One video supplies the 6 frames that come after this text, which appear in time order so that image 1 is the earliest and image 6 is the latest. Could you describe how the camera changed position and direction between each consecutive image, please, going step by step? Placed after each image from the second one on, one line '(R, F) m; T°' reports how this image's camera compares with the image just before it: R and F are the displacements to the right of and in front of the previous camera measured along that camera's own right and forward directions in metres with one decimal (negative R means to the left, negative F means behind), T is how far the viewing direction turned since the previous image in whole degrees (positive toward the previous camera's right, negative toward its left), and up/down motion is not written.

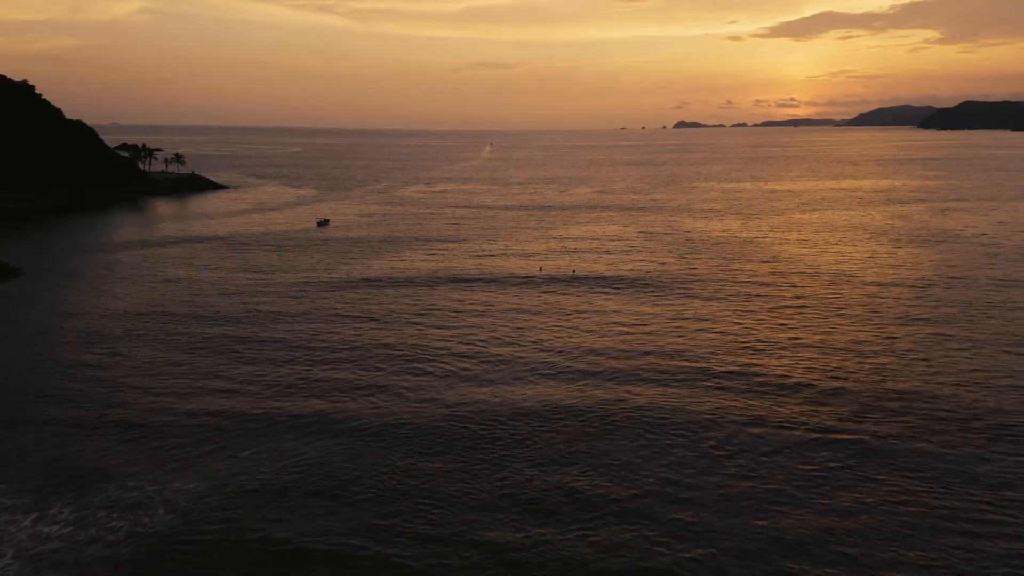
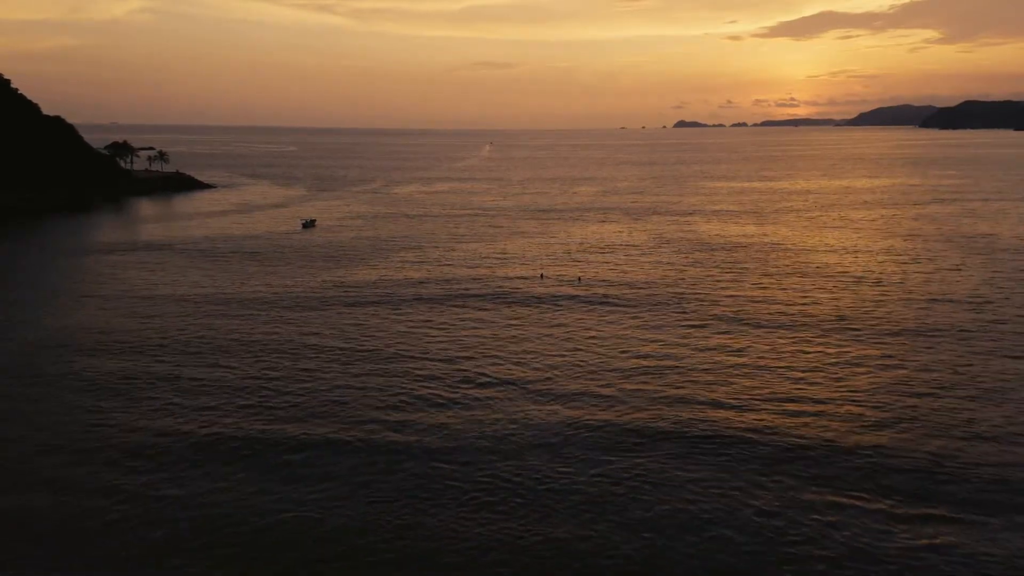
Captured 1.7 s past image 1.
(+0.3, +6.1) m; 0°
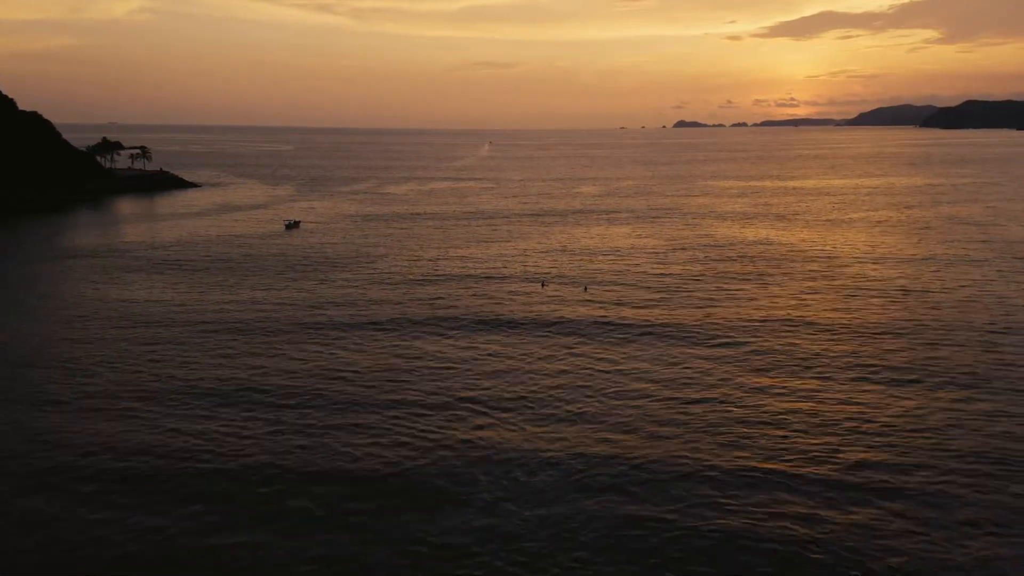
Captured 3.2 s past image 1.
(+0.2, +6.2) m; 0°
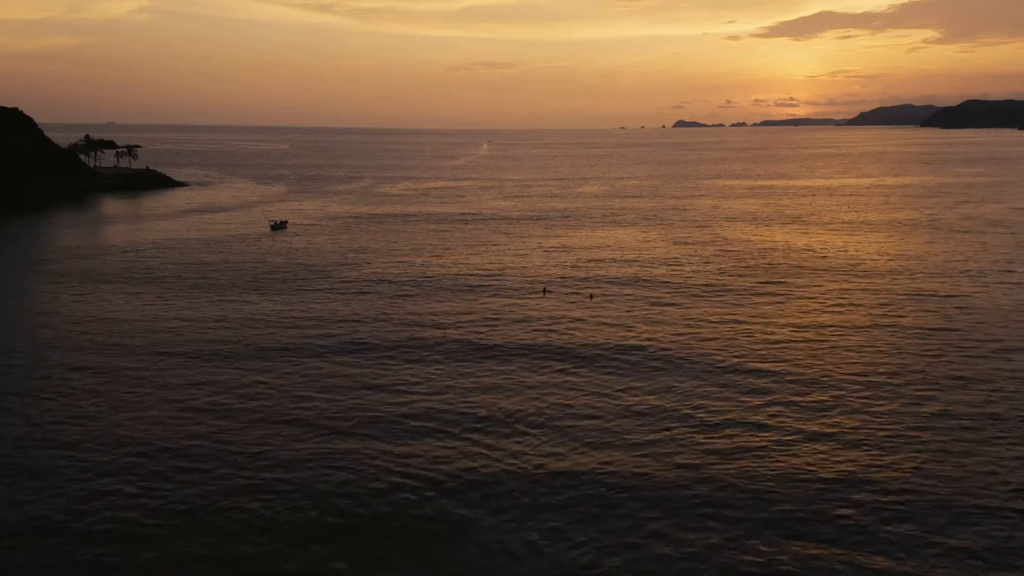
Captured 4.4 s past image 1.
(-0.1, +4.5) m; 0°
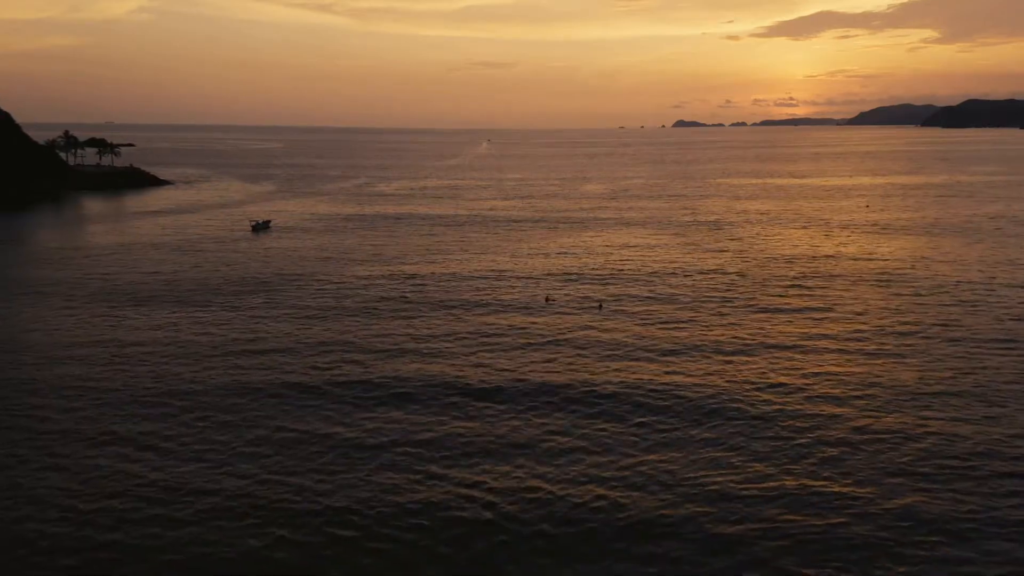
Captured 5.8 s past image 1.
(-0.1, +5.4) m; 0°
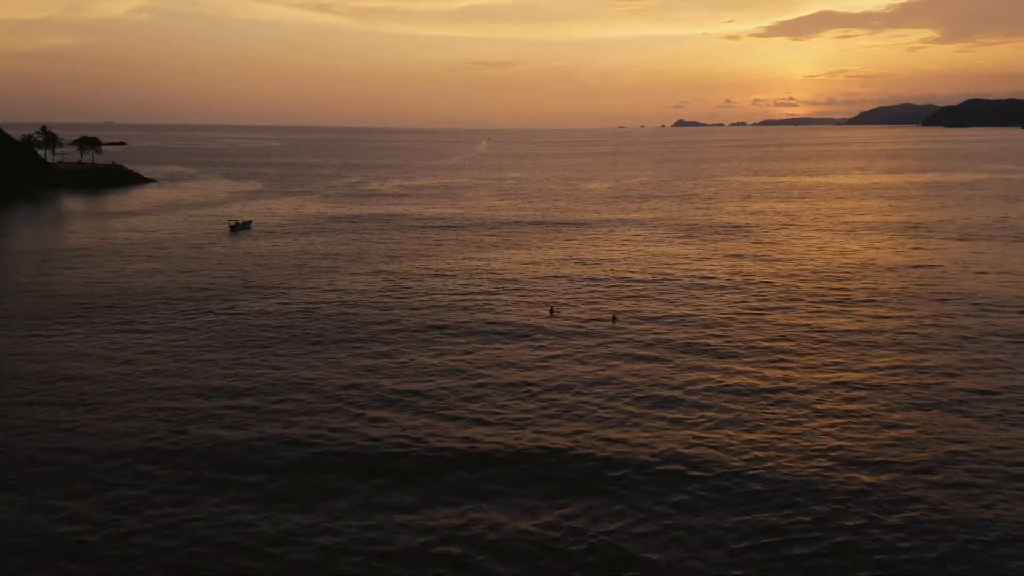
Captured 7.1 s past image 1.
(-0.1, +5.3) m; 0°
